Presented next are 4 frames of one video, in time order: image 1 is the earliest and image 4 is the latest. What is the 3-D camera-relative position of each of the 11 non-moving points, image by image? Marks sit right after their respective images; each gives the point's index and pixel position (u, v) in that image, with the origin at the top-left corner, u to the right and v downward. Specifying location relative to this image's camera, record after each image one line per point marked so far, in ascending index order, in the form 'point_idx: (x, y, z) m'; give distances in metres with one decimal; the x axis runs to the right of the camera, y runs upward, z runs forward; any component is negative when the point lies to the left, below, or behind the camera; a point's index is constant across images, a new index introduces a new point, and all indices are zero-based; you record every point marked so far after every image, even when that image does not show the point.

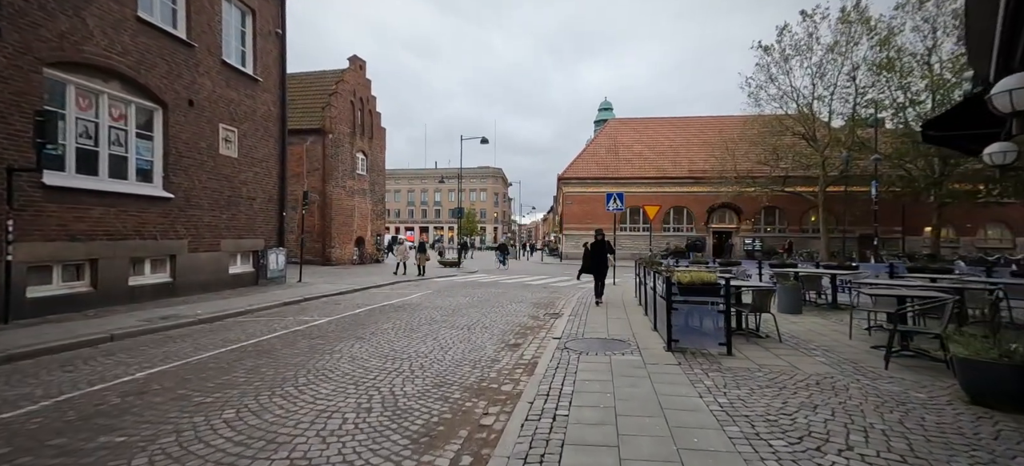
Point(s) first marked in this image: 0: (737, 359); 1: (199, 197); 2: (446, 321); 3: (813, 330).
0: (+3.1, -1.7, +5.8) m
1: (-9.1, +1.0, +12.3) m
2: (-1.5, -2.0, +9.6) m
3: (+5.6, -1.8, +7.8) m
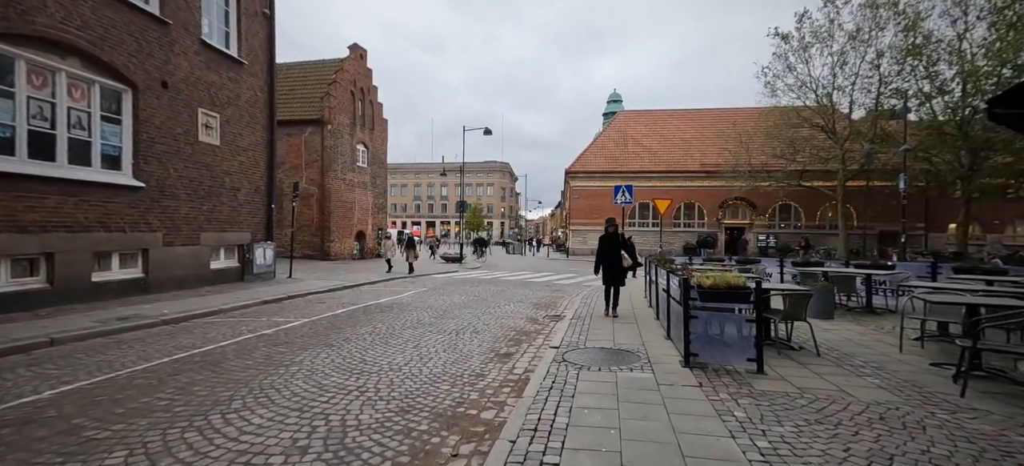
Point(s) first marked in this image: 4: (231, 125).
0: (+2.9, -1.7, +4.8) m
1: (-9.1, +1.2, +11.5) m
2: (-1.6, -1.8, +8.6) m
3: (+5.4, -1.7, +6.8) m
4: (-9.0, +3.4, +13.5) m
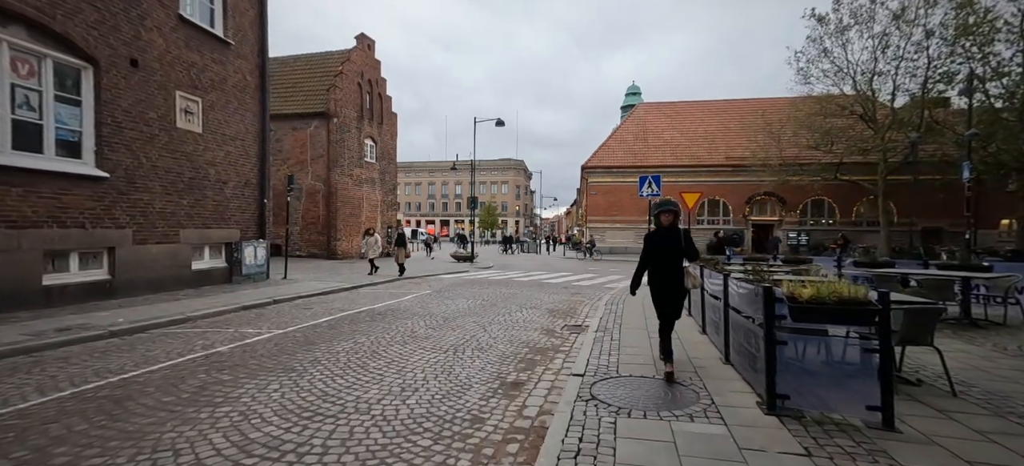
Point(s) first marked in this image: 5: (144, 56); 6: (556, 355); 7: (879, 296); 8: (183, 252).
0: (+3.0, -1.6, +3.1) m
1: (-8.8, +1.3, +10.3) m
2: (-1.4, -1.7, +7.1) m
3: (+5.6, -1.6, +5.0) m
4: (-8.6, +3.5, +12.3) m
5: (-8.8, +4.2, +10.2) m
6: (+0.6, -1.8, +6.2) m
7: (+2.9, -0.5, +3.4) m
8: (-8.7, -0.5, +11.2) m
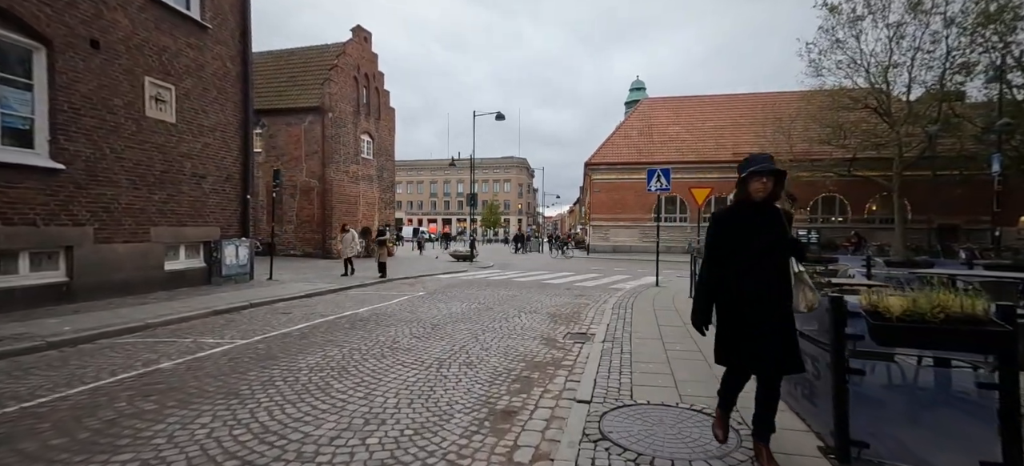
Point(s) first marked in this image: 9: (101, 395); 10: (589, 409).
0: (+2.9, -1.5, +2.2) m
1: (-8.9, +1.4, +9.4) m
2: (-1.5, -1.7, +6.2) m
3: (+5.5, -1.5, +4.1) m
4: (-8.6, +3.6, +11.4) m
5: (-8.9, +4.3, +9.3) m
6: (+0.6, -1.7, +5.3) m
7: (+2.8, -0.5, +2.4) m
8: (-8.8, -0.5, +10.4) m
9: (-4.0, -1.6, +4.1) m
10: (+0.7, -1.7, +4.0) m
